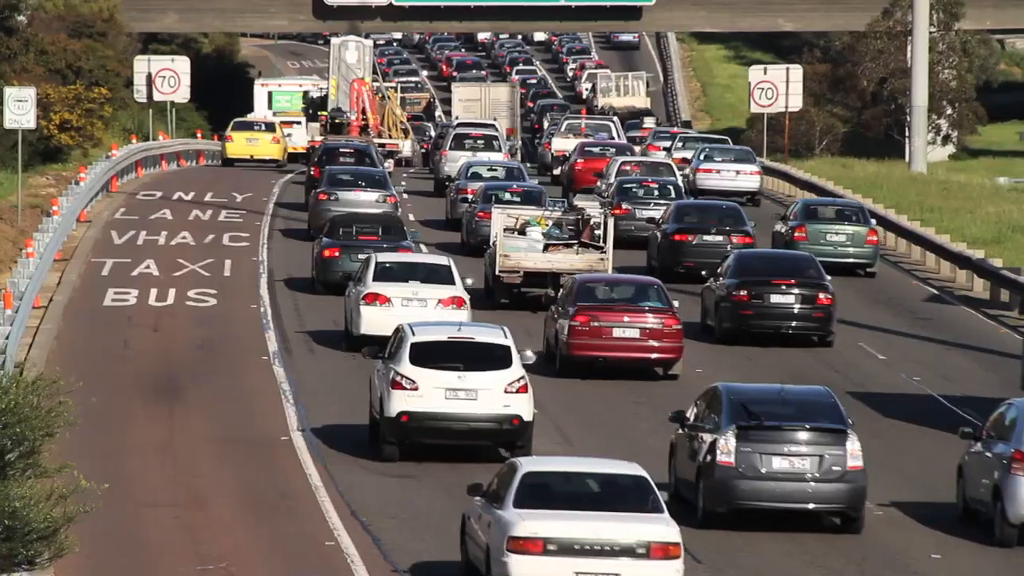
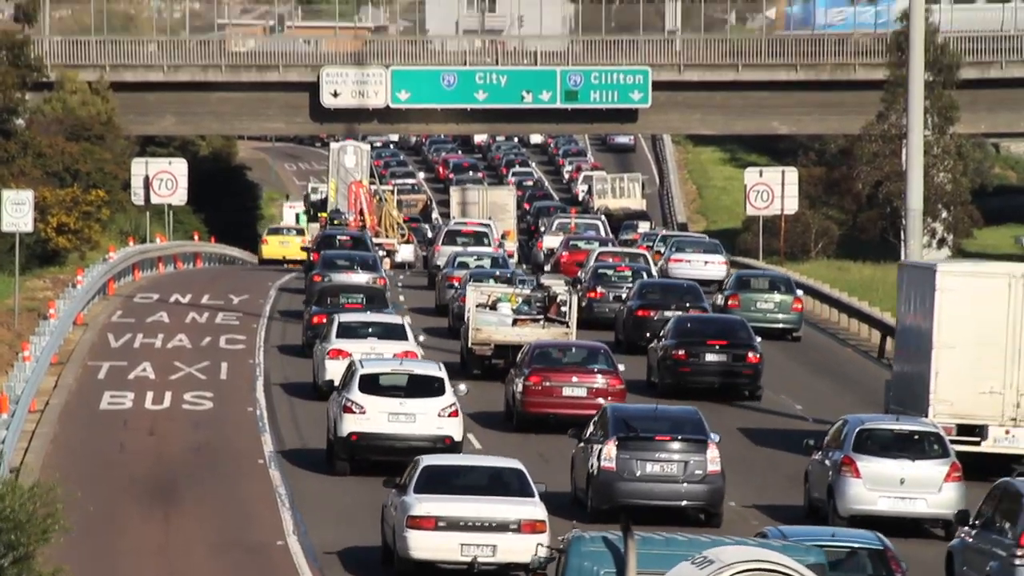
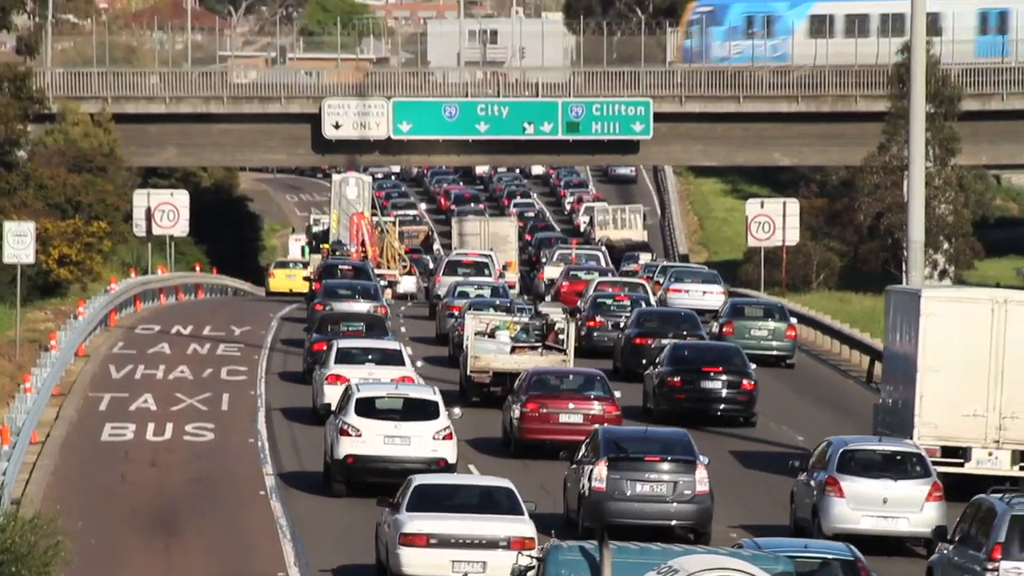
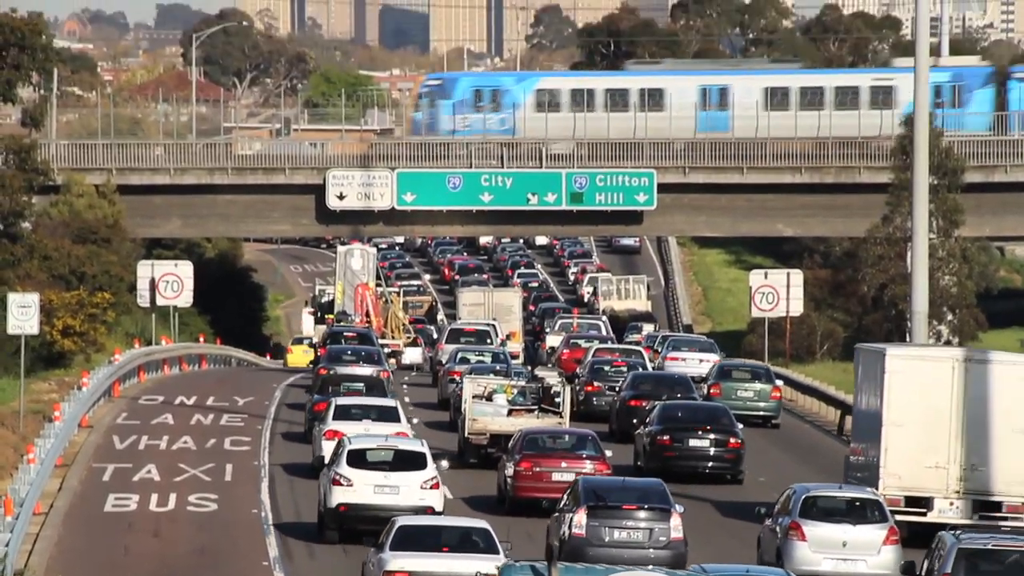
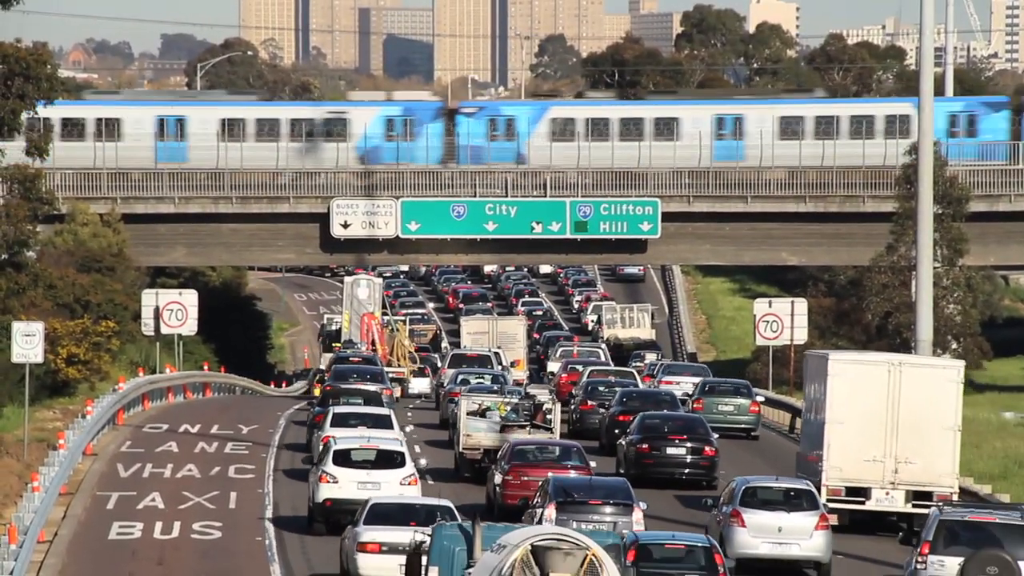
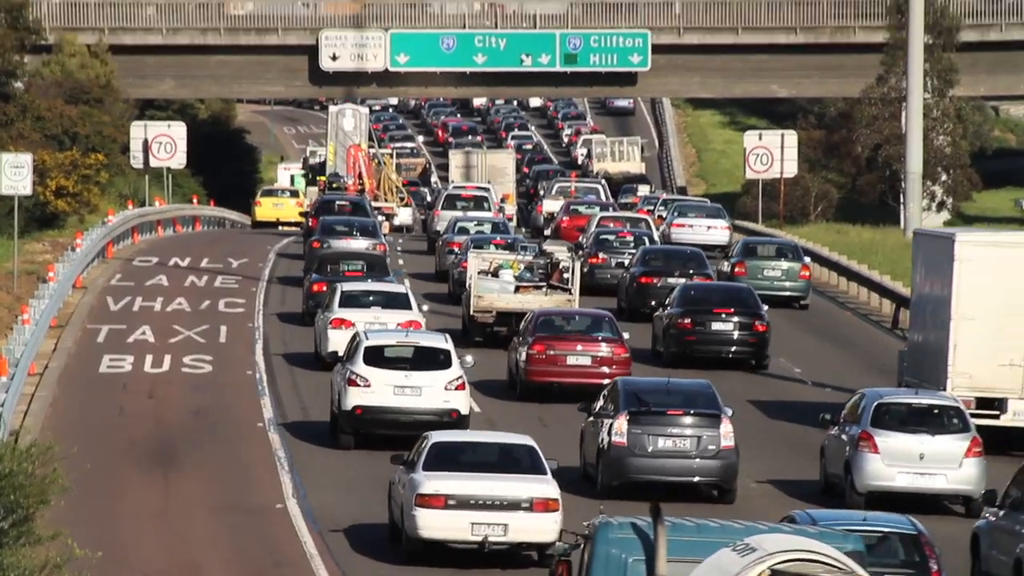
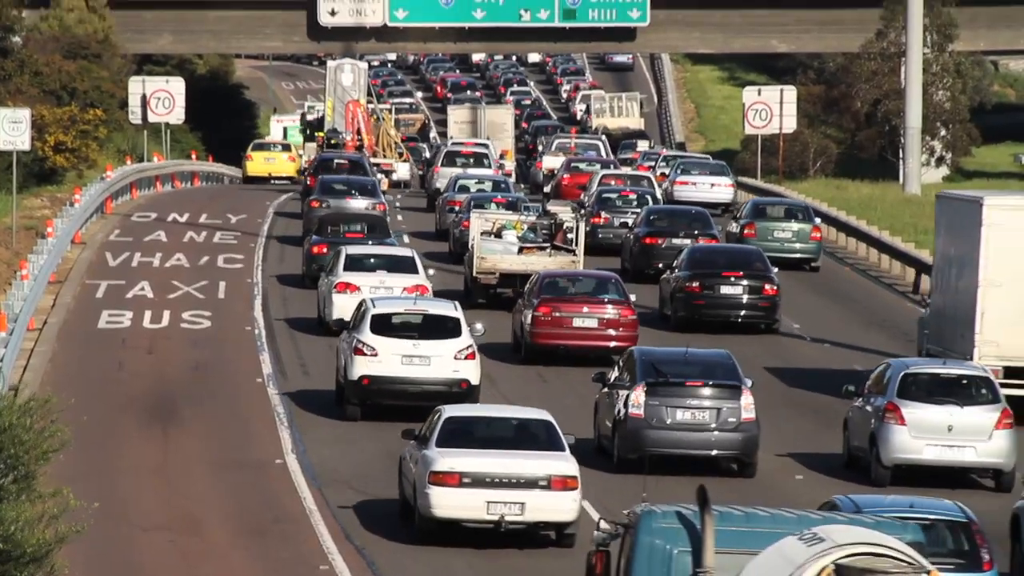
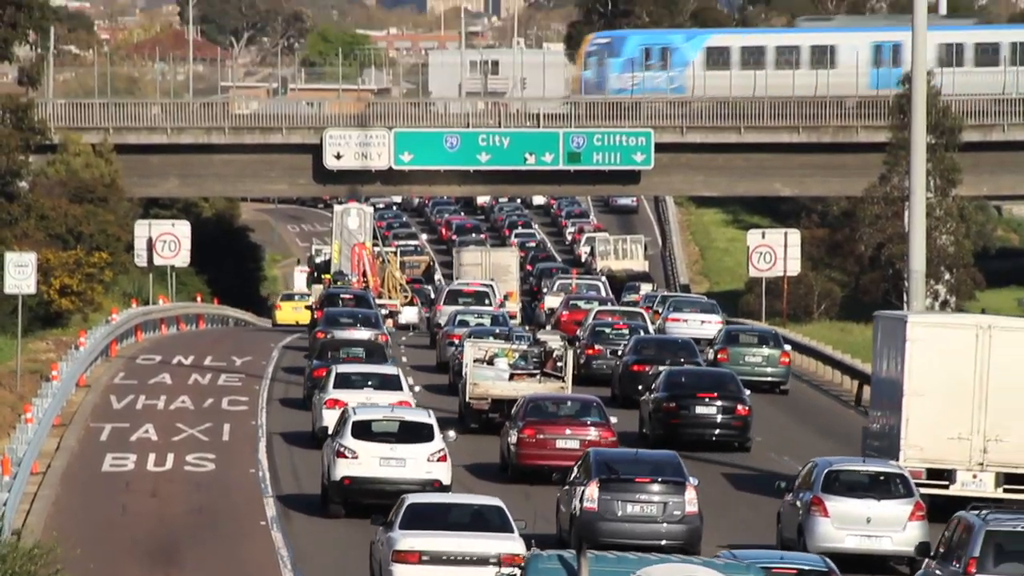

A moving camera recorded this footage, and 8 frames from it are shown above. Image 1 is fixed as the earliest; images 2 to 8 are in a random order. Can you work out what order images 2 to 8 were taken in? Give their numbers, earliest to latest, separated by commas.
7, 6, 2, 3, 8, 4, 5
